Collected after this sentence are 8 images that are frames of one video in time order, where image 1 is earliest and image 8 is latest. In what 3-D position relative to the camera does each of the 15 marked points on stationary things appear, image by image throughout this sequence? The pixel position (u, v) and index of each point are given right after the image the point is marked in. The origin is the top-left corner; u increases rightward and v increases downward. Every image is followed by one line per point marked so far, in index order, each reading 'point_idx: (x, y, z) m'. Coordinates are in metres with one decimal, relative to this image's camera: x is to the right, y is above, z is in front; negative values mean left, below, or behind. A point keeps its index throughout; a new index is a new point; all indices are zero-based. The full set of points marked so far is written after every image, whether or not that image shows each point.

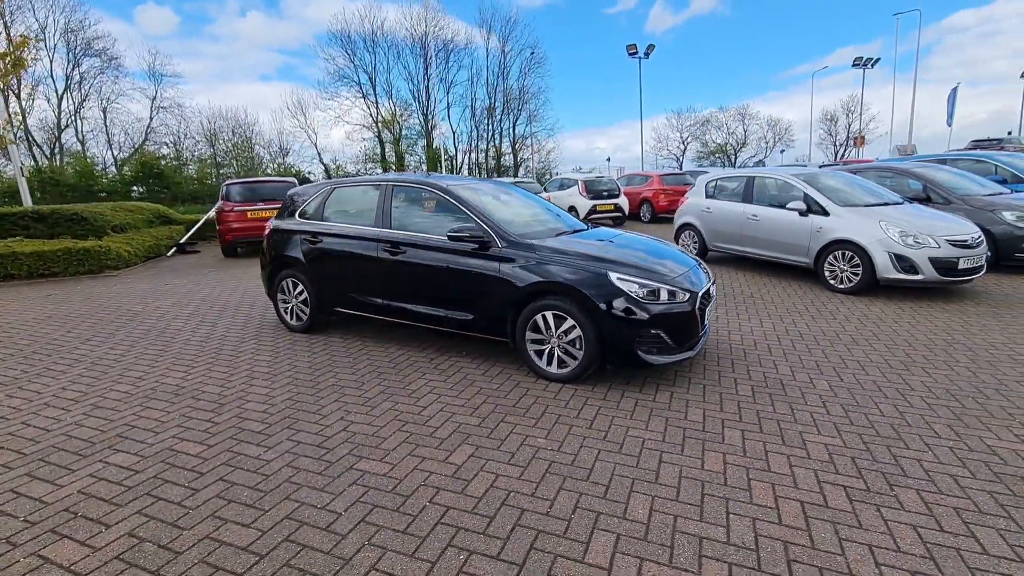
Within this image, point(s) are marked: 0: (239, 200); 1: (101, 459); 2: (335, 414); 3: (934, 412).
0: (-6.8, +2.2, +12.3) m
1: (-2.5, -1.0, +3.0) m
2: (-1.3, -0.9, +3.7) m
3: (+3.2, -0.9, +3.7) m
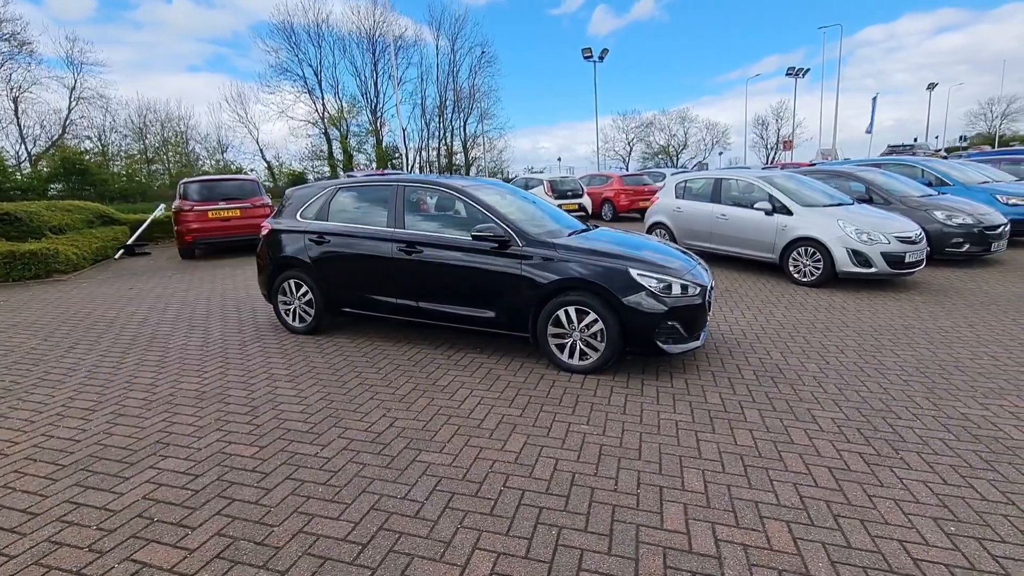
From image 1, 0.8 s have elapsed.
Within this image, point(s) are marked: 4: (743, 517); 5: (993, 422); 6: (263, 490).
0: (-7.4, +2.1, +11.7) m
1: (-2.1, -1.1, +3.0) m
2: (-1.0, -0.9, +3.7) m
3: (+3.4, -0.8, +4.2) m
4: (+1.2, -1.2, +2.5) m
5: (+3.5, -1.0, +3.6) m
6: (-1.4, -1.1, +2.7) m
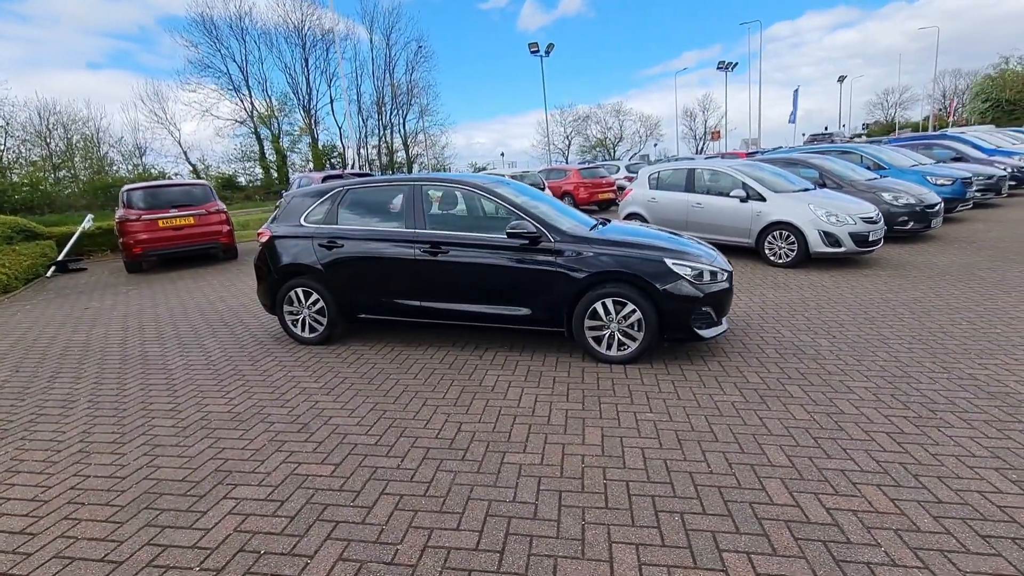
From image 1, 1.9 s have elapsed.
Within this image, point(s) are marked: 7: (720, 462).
0: (-8.0, +1.8, +10.8) m
1: (-1.6, -1.2, +2.7) m
2: (-0.5, -0.9, +3.6) m
3: (+3.8, -0.6, +4.6) m
4: (+1.8, -1.1, +2.7) m
5: (+4.0, -0.7, +4.0) m
6: (-0.8, -1.2, +2.6) m
7: (+1.2, -1.0, +2.9) m
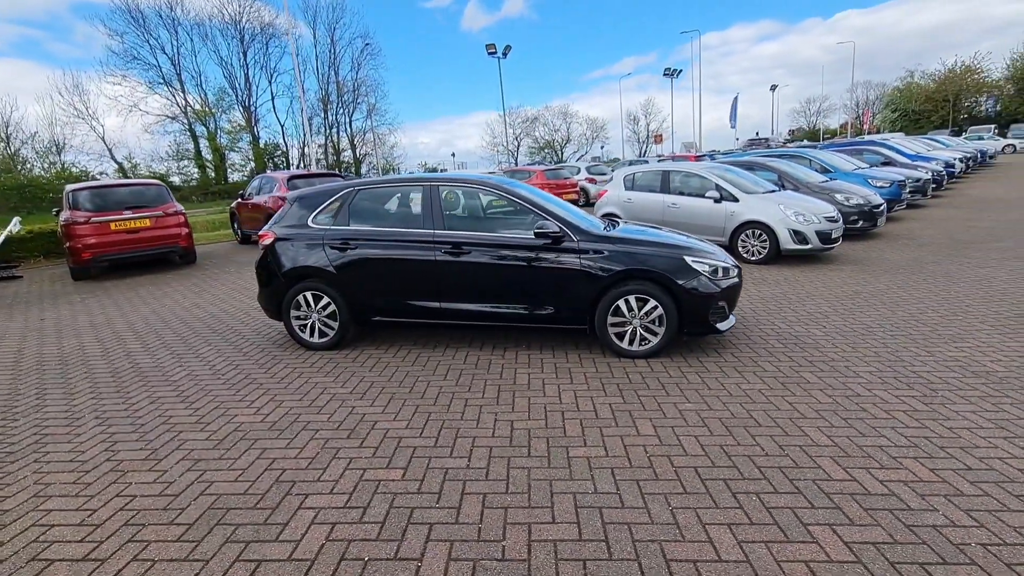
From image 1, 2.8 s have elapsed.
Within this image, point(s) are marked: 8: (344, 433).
0: (-8.4, +1.6, +10.0) m
1: (-1.1, -1.2, +2.7) m
2: (-0.2, -0.9, +3.6) m
3: (+4.0, -0.5, +5.1) m
4: (+2.2, -1.0, +3.0) m
5: (+4.2, -0.6, +4.5) m
6: (-0.3, -1.2, +2.6) m
7: (+1.7, -1.0, +3.2) m
8: (-1.2, -1.0, +3.4) m
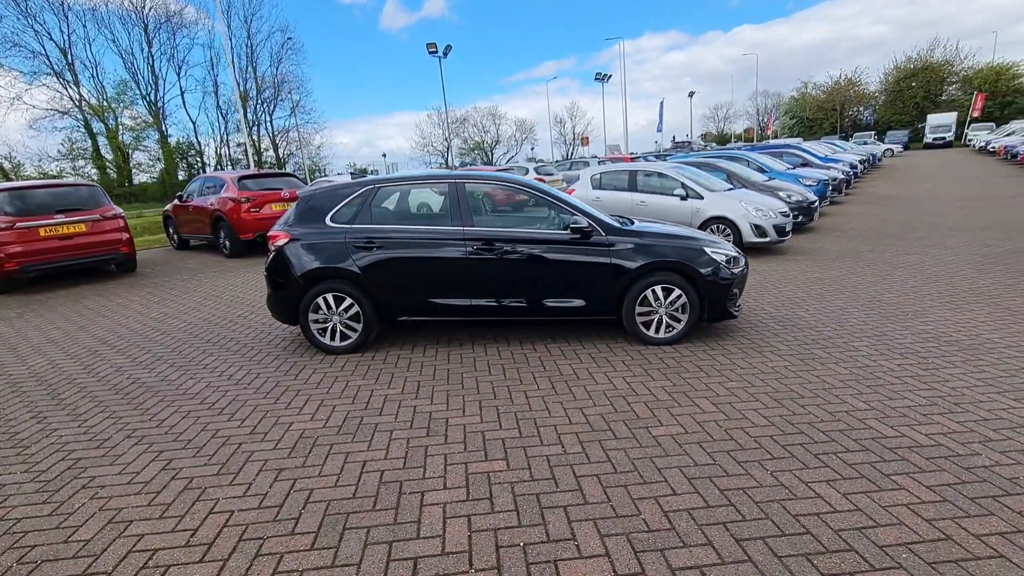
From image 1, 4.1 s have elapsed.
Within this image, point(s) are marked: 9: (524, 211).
0: (-8.8, +1.3, +8.8) m
1: (-0.5, -1.1, +2.6) m
2: (+0.3, -0.9, +3.7) m
3: (+4.2, -0.3, +5.8) m
4: (+2.8, -0.9, +3.4) m
5: (+4.5, -0.5, +5.2) m
6: (+0.3, -1.1, +2.7) m
7: (+2.2, -0.9, +3.5) m
8: (-0.6, -1.0, +3.4) m
9: (0.0, +0.8, +5.1) m
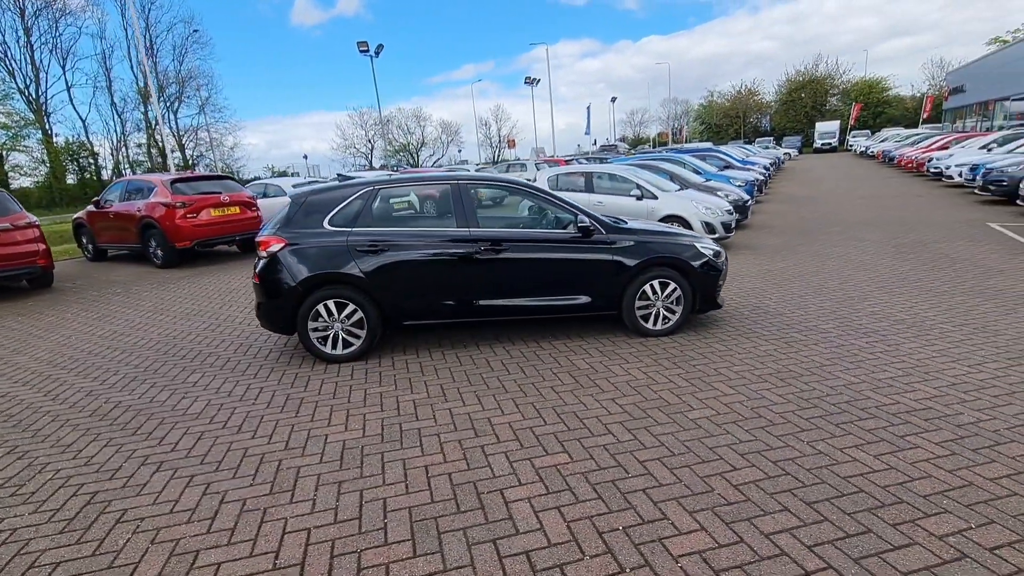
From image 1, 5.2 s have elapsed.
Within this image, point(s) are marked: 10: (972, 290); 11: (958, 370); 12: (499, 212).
0: (-9.3, +1.0, +7.6) m
1: (0.0, -1.1, +2.6) m
2: (+0.6, -0.9, +3.8) m
3: (+4.1, -0.2, +6.4) m
4: (+3.1, -0.8, +3.9) m
5: (+4.5, -0.3, +6.0) m
6: (+0.8, -1.1, +2.8) m
7: (+2.5, -0.8, +3.9) m
8: (-0.3, -1.0, +3.4) m
9: (0.0, +0.8, +5.1) m
10: (+6.2, 0.0, +6.7) m
11: (+3.8, -0.7, +4.2) m
12: (-0.1, +0.8, +5.1) m
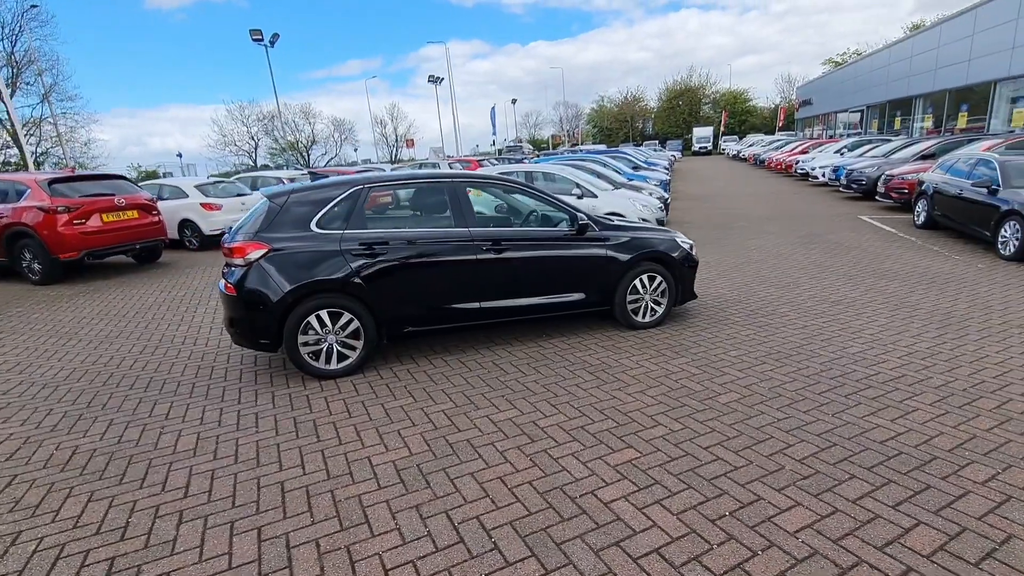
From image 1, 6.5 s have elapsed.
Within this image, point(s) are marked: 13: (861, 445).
0: (-9.7, +0.6, +5.6) m
1: (+0.5, -1.1, +2.6) m
2: (+0.8, -0.8, +3.9) m
3: (+3.7, 0.0, +7.1) m
4: (+3.2, -0.6, +4.5) m
5: (+4.2, -0.1, +6.8) m
6: (+1.2, -1.0, +2.9) m
7: (+2.7, -0.7, +4.3) m
8: (+0.1, -1.0, +3.3) m
9: (0.0, +0.8, +5.1) m
10: (+5.7, +0.2, +7.8) m
11: (+3.9, -0.5, +4.9) m
12: (-0.1, +0.8, +5.0) m
13: (+2.1, -1.0, +3.1) m
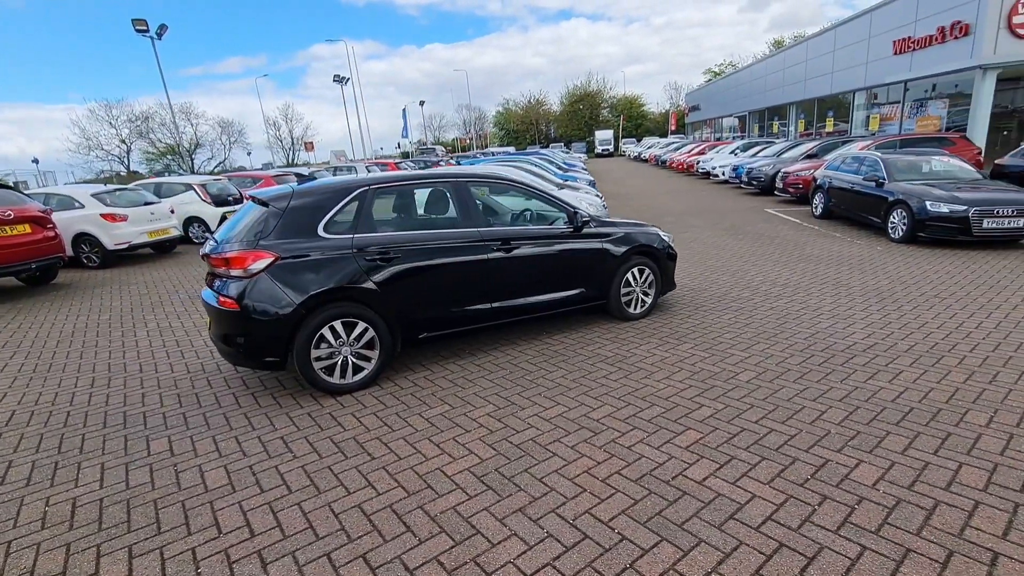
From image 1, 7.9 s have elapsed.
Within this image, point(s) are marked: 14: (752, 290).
0: (-9.6, 0.0, +3.8) m
1: (+1.0, -1.1, +2.7) m
2: (+1.1, -0.8, +4.0) m
3: (+3.3, +0.2, +7.8) m
4: (+3.4, -0.4, +5.1) m
5: (+3.9, +0.1, +7.5) m
6: (+1.7, -0.9, +3.2) m
7: (+2.8, -0.5, +4.8) m
8: (+0.5, -1.0, +3.3) m
9: (0.0, +0.8, +5.0) m
10: (+5.2, +0.5, +8.8) m
11: (+3.9, -0.3, +5.6) m
12: (-0.1, +0.8, +5.0) m
13: (+2.5, -0.8, +3.5) m
14: (+3.4, 0.0, +6.9) m
